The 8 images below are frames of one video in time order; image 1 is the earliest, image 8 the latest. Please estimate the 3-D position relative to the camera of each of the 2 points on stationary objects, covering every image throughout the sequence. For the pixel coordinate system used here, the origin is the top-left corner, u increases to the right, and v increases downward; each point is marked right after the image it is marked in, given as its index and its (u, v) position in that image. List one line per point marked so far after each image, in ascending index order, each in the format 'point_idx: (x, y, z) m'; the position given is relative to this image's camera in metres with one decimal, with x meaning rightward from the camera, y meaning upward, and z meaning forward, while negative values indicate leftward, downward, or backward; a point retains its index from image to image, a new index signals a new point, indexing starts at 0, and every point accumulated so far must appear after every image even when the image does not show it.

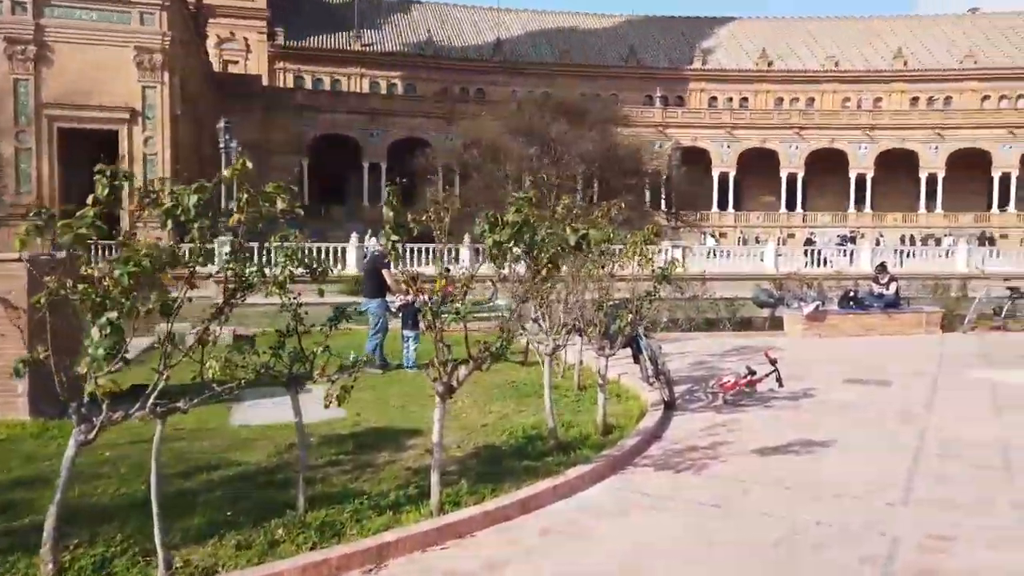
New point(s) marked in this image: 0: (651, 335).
0: (+2.7, -0.9, +15.0) m
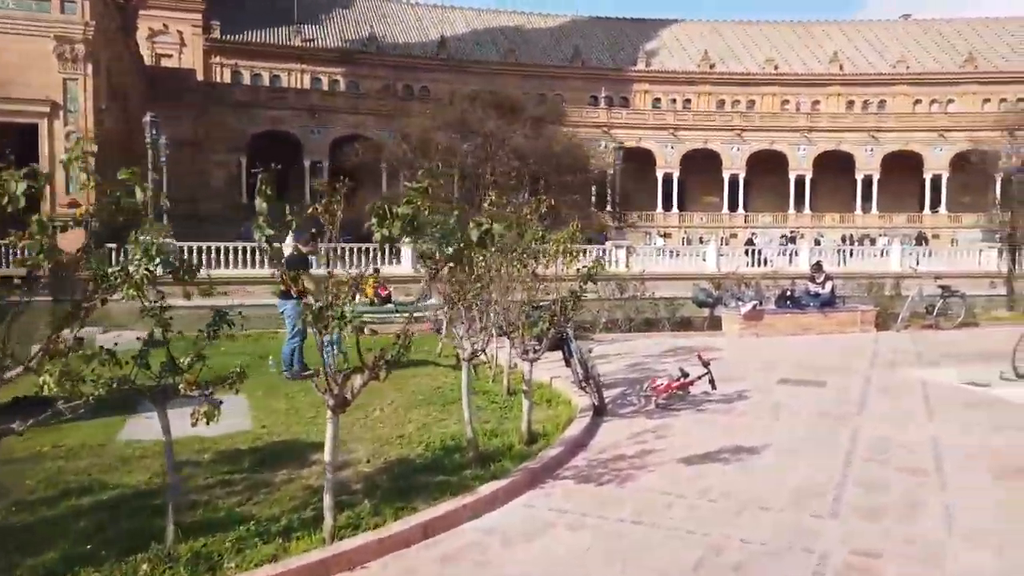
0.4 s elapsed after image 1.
0: (+1.5, -0.9, +14.7) m
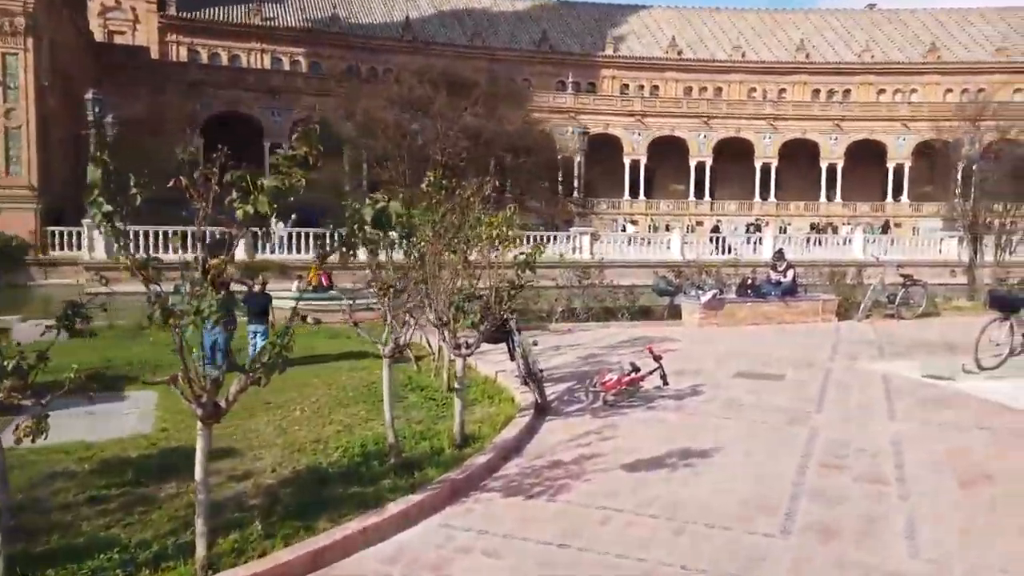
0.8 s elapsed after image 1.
0: (+0.6, -0.7, +14.1) m
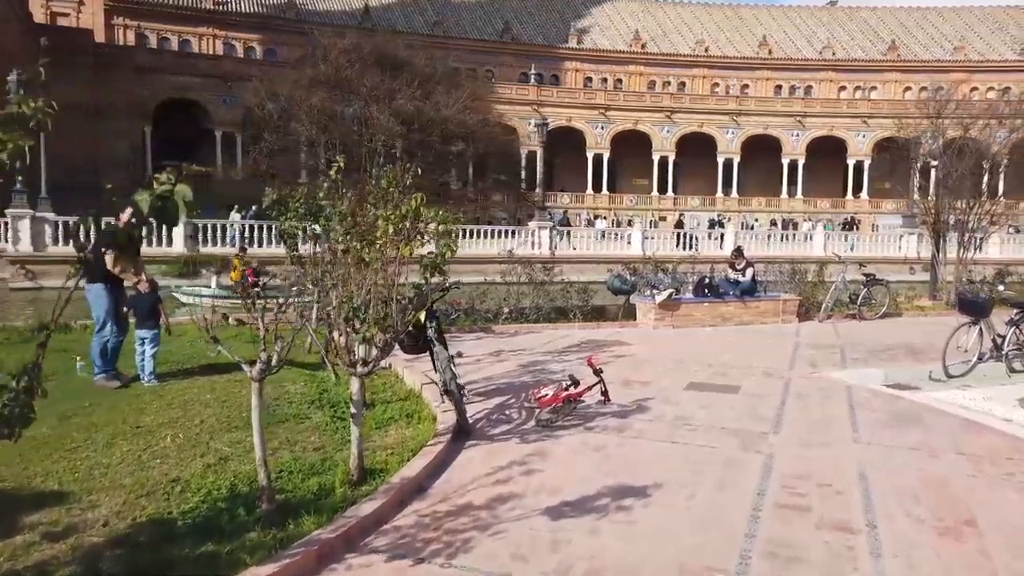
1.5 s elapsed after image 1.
0: (-0.4, -0.7, +13.2) m
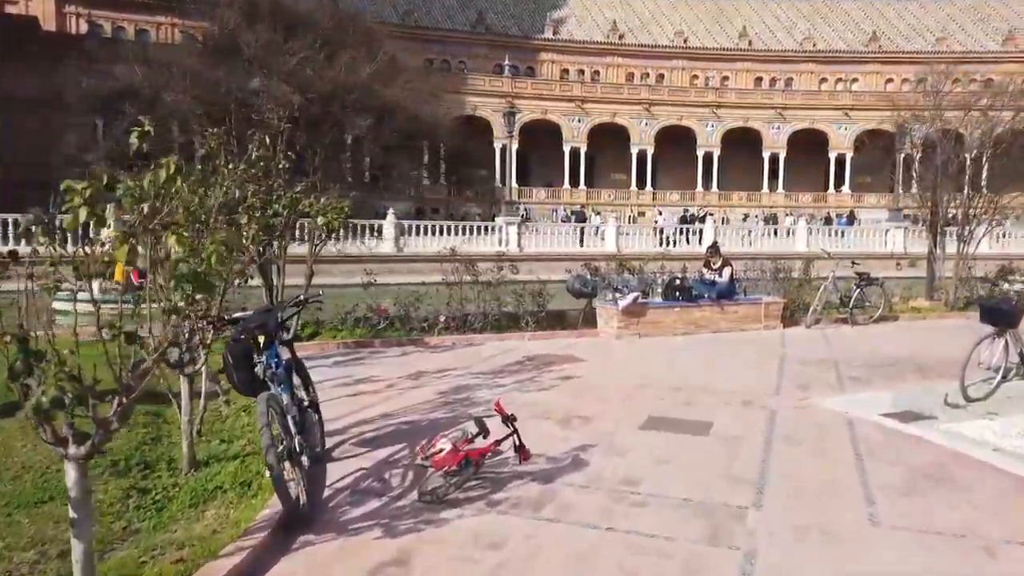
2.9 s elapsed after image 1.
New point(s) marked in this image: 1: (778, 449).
0: (-1.3, -0.7, +11.2) m
1: (+2.1, -1.2, +6.0) m
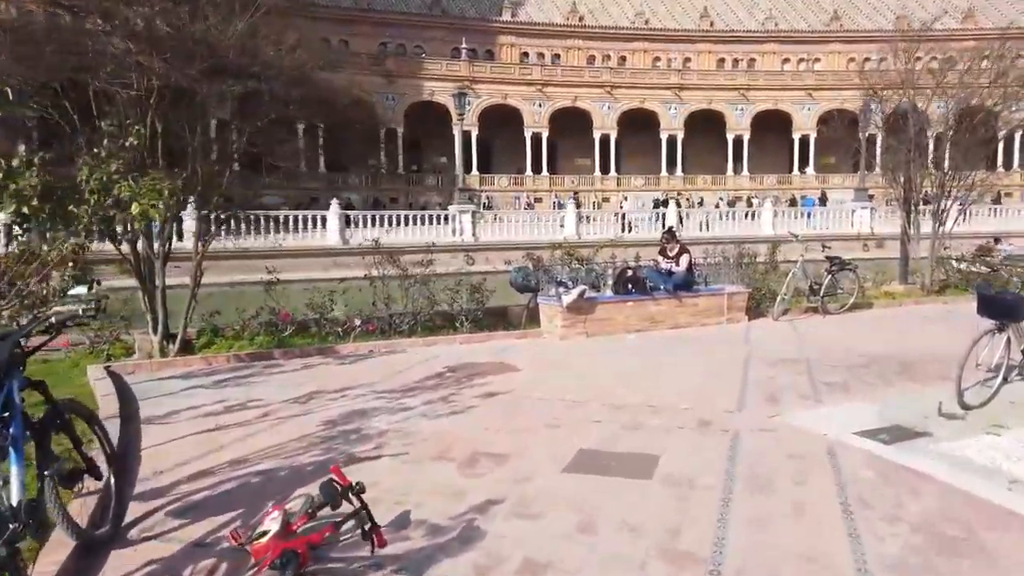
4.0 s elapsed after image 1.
0: (-2.2, -0.7, +9.6) m
1: (+1.4, -1.2, +4.5) m
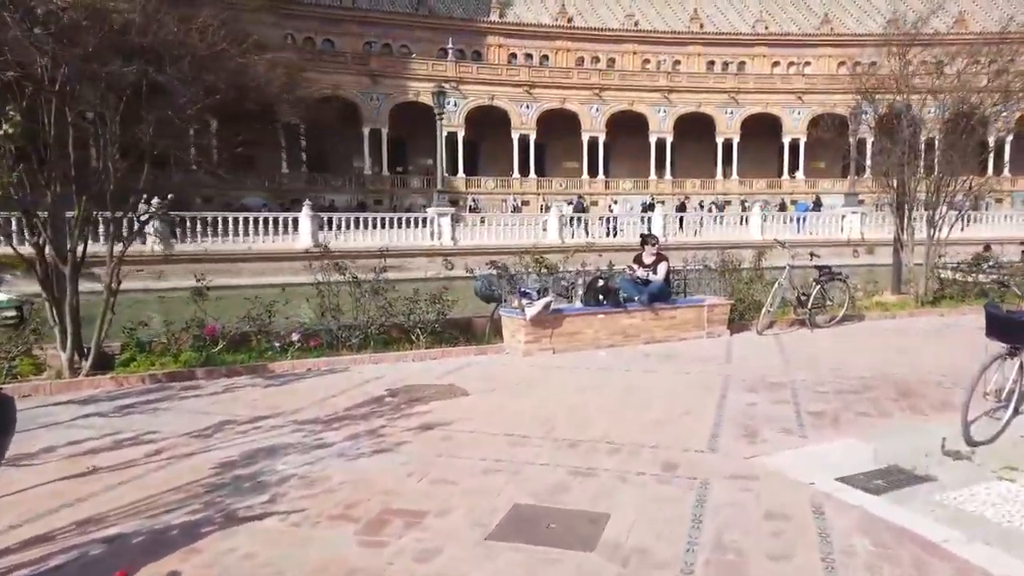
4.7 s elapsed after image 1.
0: (-2.7, -0.9, +8.6) m
1: (+0.9, -1.4, +3.6) m
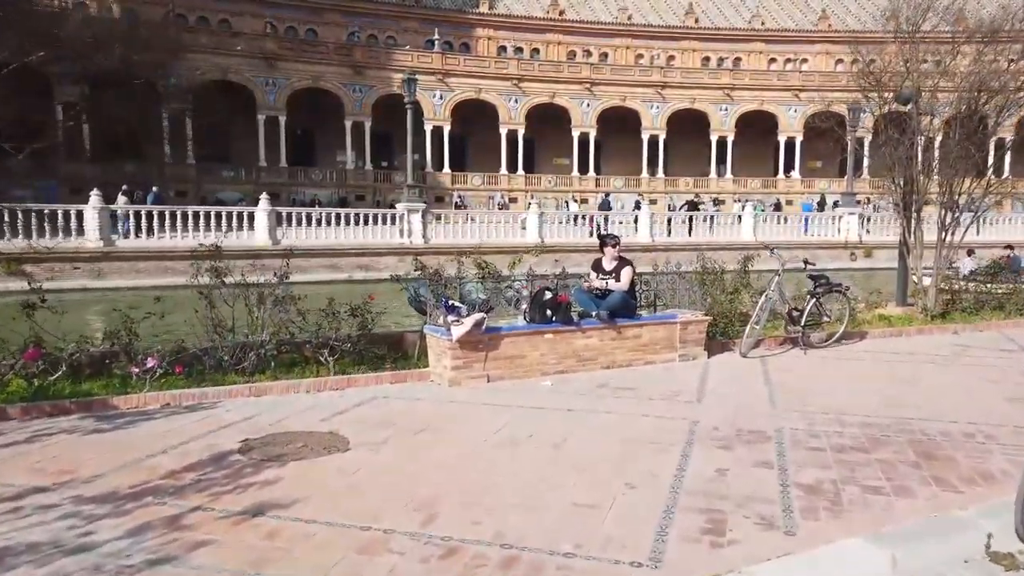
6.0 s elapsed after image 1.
0: (-3.5, -1.0, +6.8) m
1: (+0.2, -1.5, +1.8) m
